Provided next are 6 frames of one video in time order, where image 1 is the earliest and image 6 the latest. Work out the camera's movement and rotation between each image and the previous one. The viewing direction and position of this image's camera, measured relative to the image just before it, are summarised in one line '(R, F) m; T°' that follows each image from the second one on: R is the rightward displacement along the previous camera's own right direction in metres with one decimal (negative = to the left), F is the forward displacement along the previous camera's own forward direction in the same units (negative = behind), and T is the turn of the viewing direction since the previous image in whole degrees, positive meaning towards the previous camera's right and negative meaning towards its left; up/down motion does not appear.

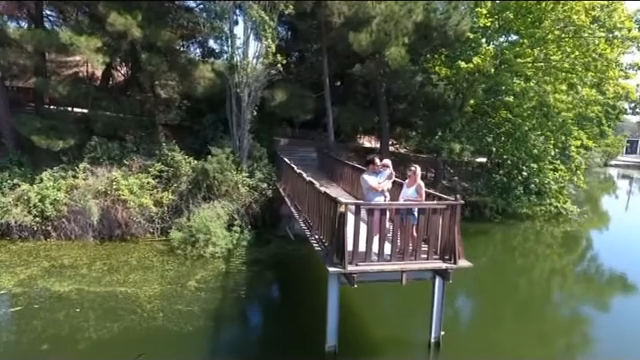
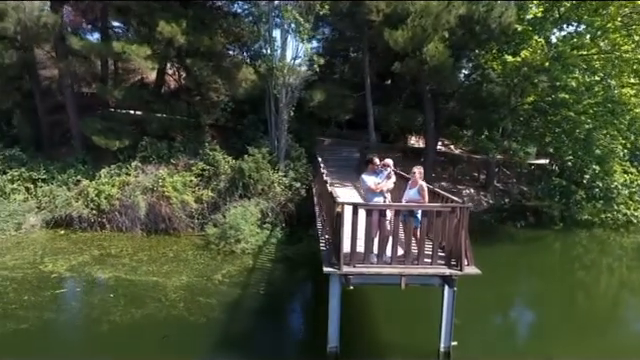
(+0.9, +0.1) m; -9°
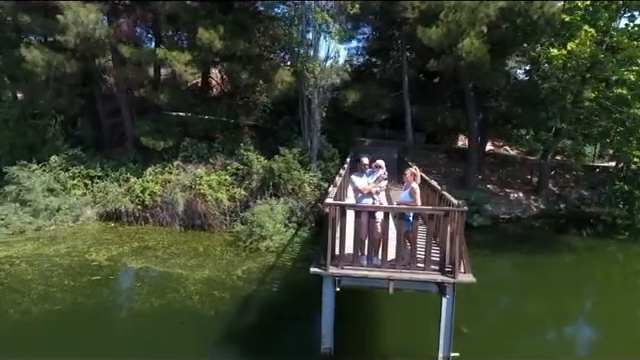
(+0.9, +0.1) m; -9°
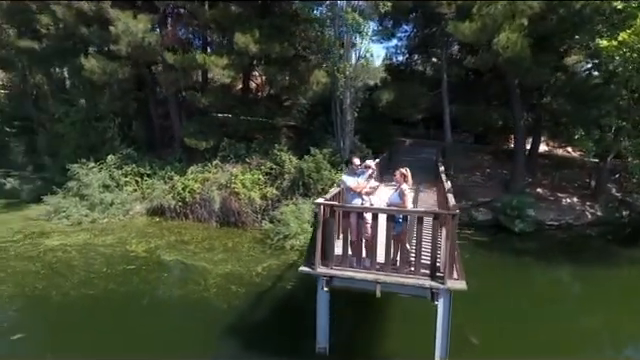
(+0.9, 0.0) m; -9°
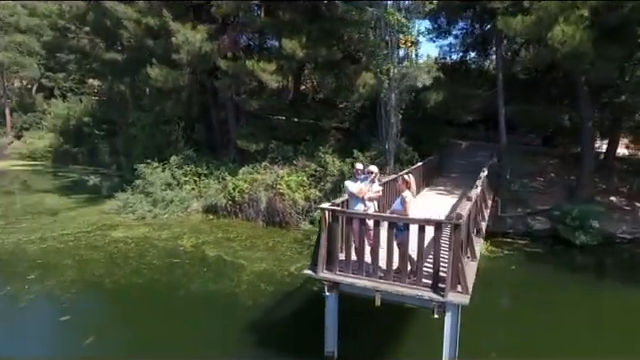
(+0.8, 0.0) m; -10°
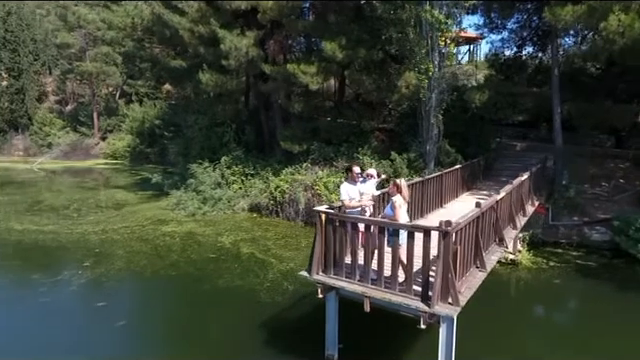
(+0.9, +0.1) m; -9°
